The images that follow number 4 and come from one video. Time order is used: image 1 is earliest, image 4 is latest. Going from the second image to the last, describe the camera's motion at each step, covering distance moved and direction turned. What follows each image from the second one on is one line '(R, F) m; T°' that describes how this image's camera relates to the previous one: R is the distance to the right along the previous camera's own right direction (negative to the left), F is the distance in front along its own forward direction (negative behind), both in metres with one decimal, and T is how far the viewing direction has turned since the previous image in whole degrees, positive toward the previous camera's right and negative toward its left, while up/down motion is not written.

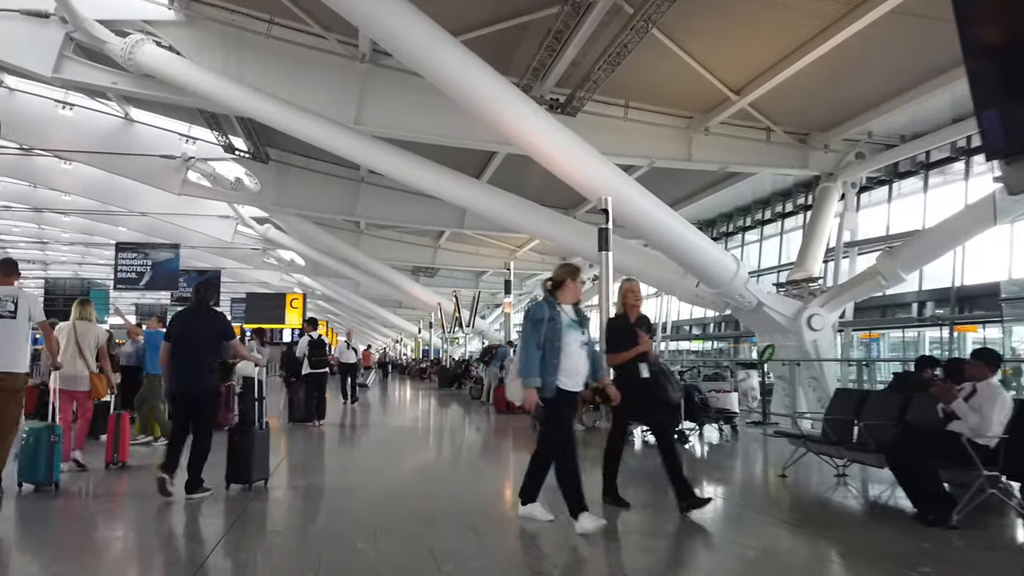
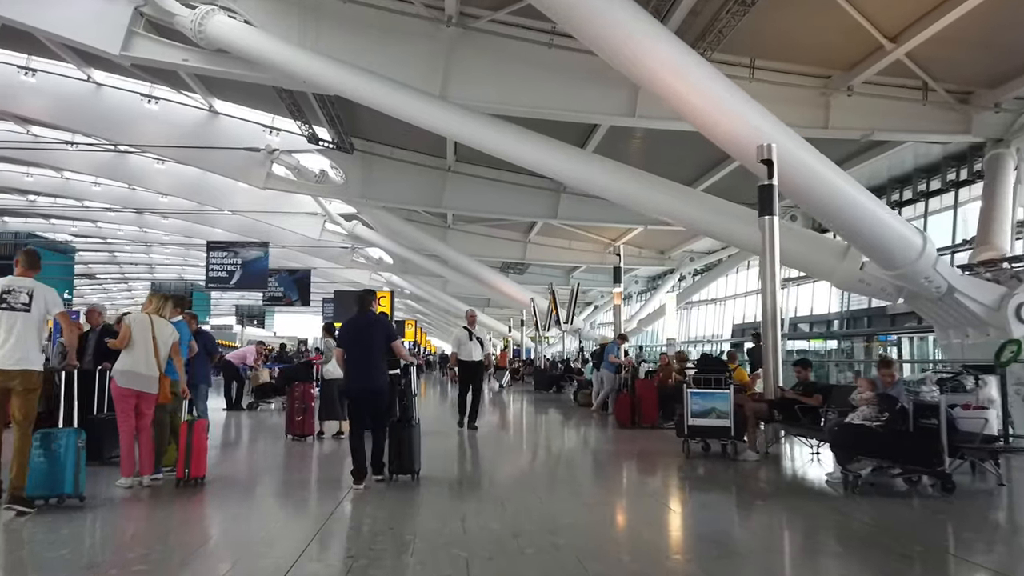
(-0.3, +1.7) m; -7°
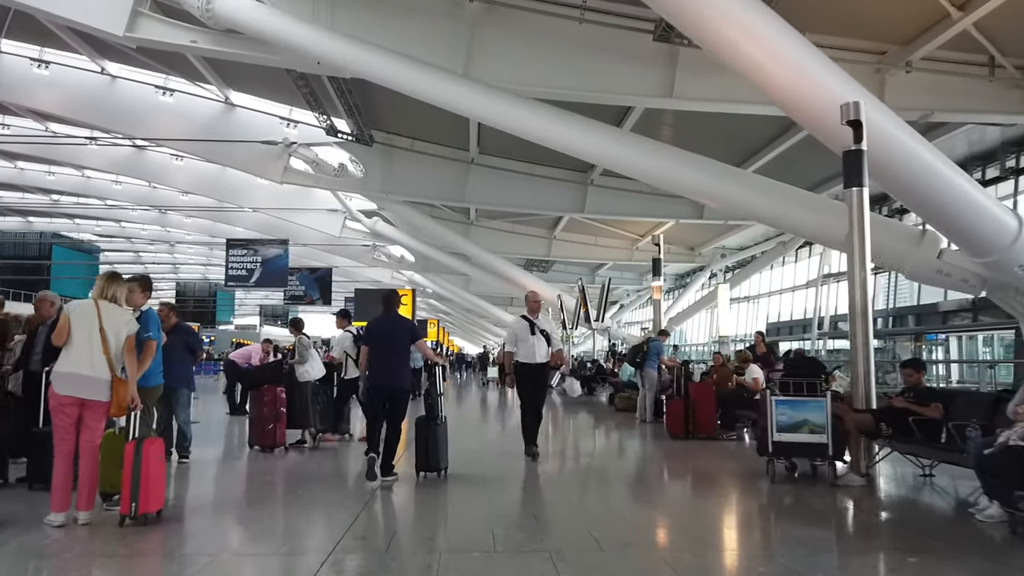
(-0.1, +0.8) m; -2°
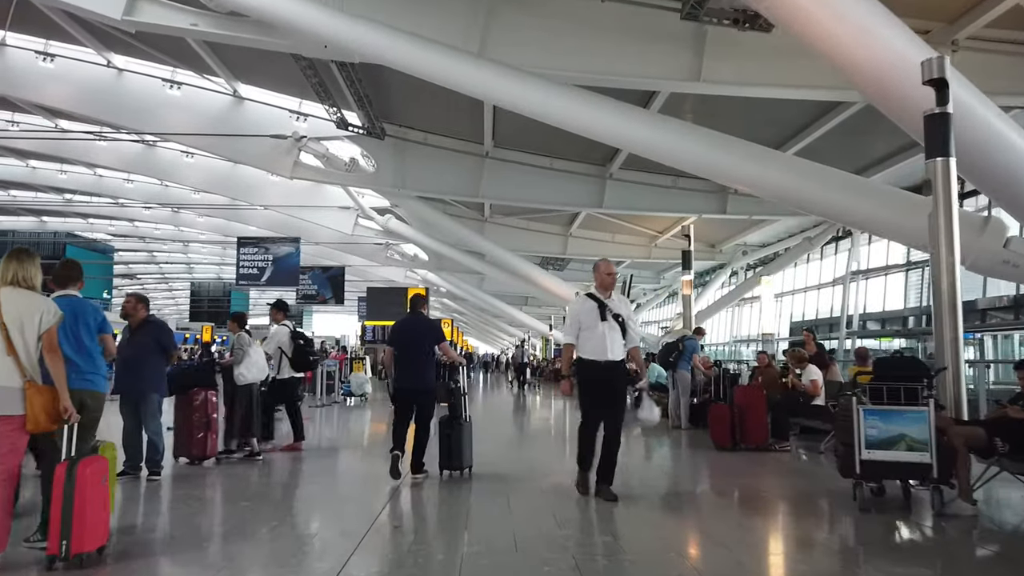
(-0.1, +0.6) m; -1°
